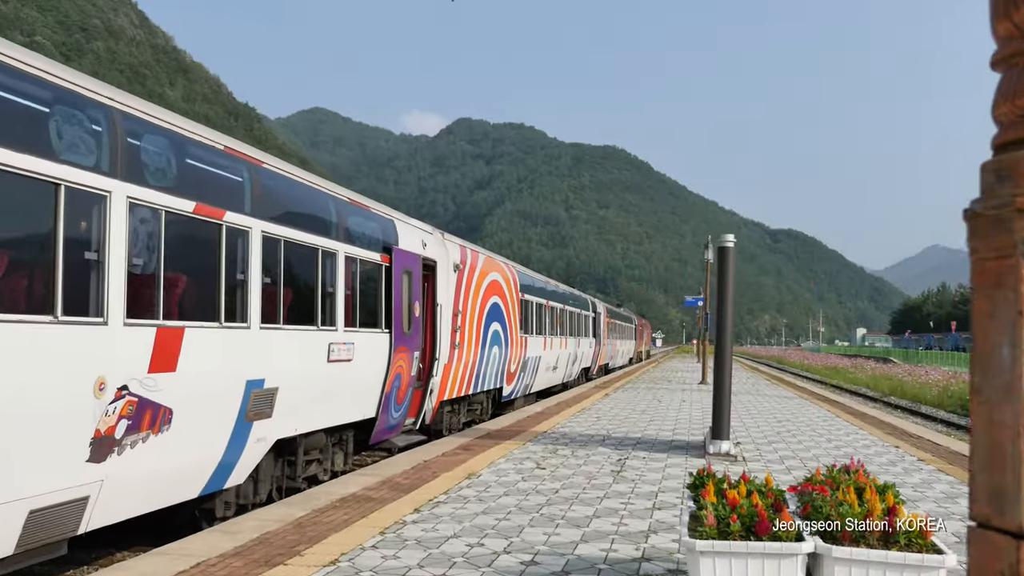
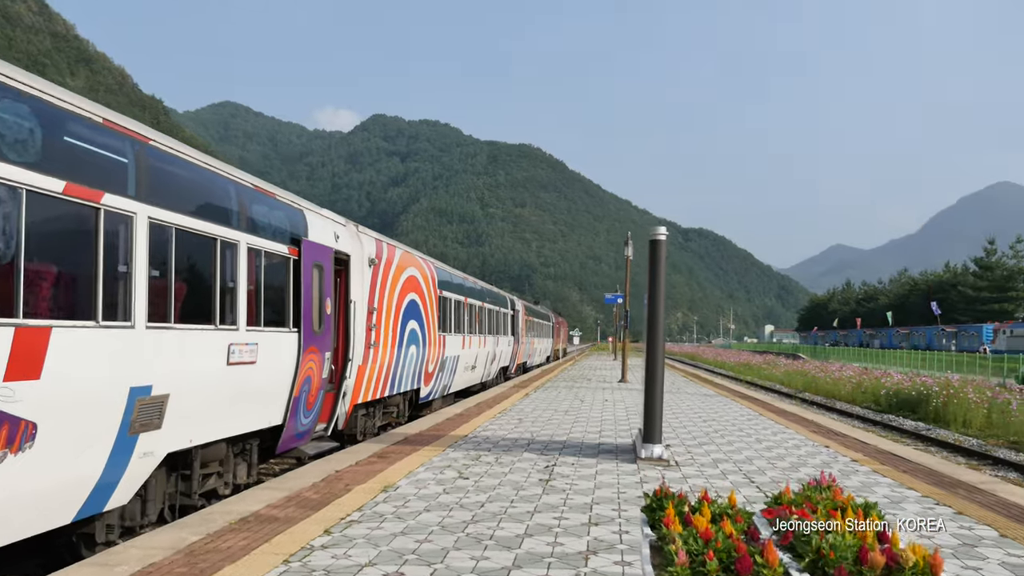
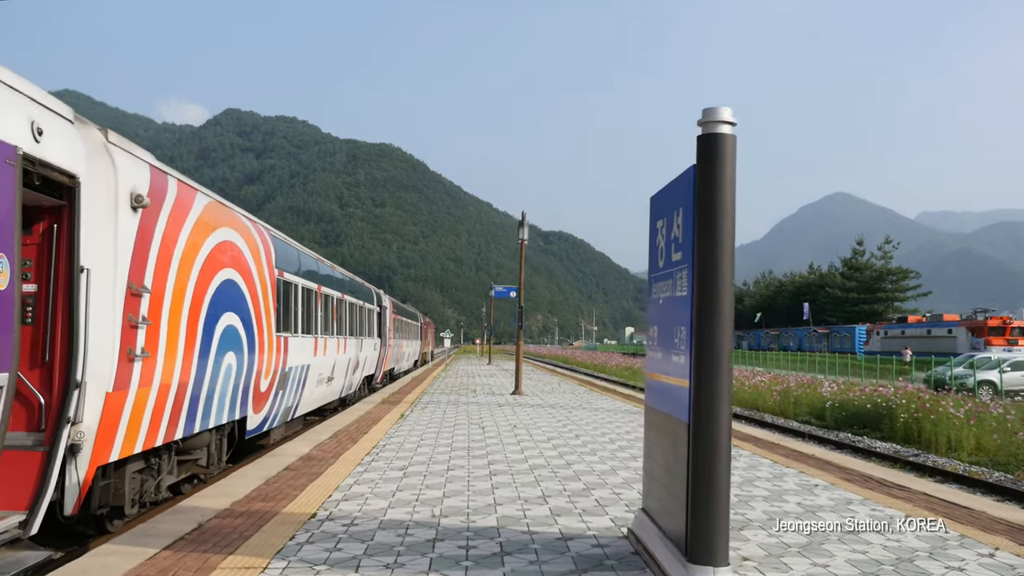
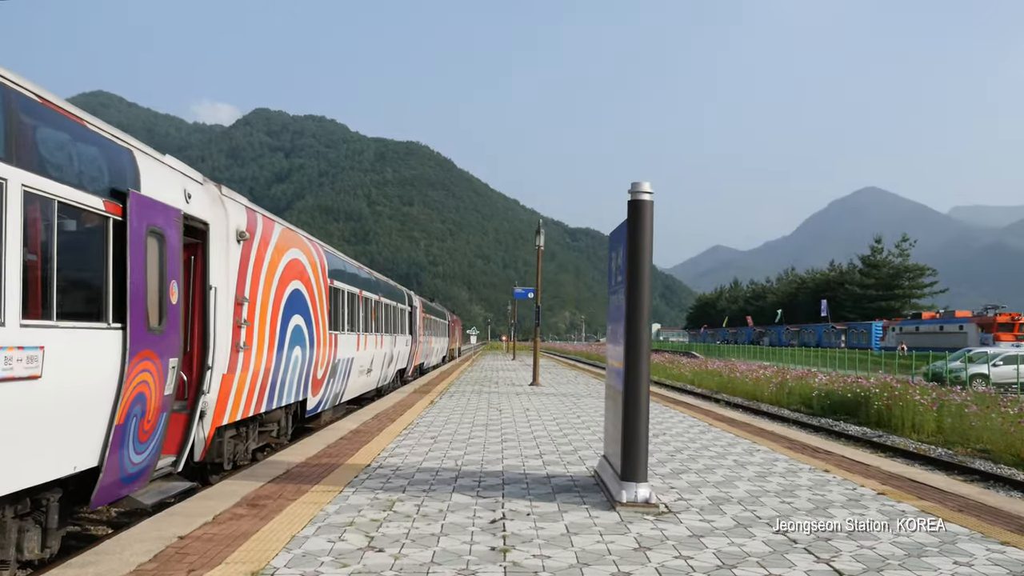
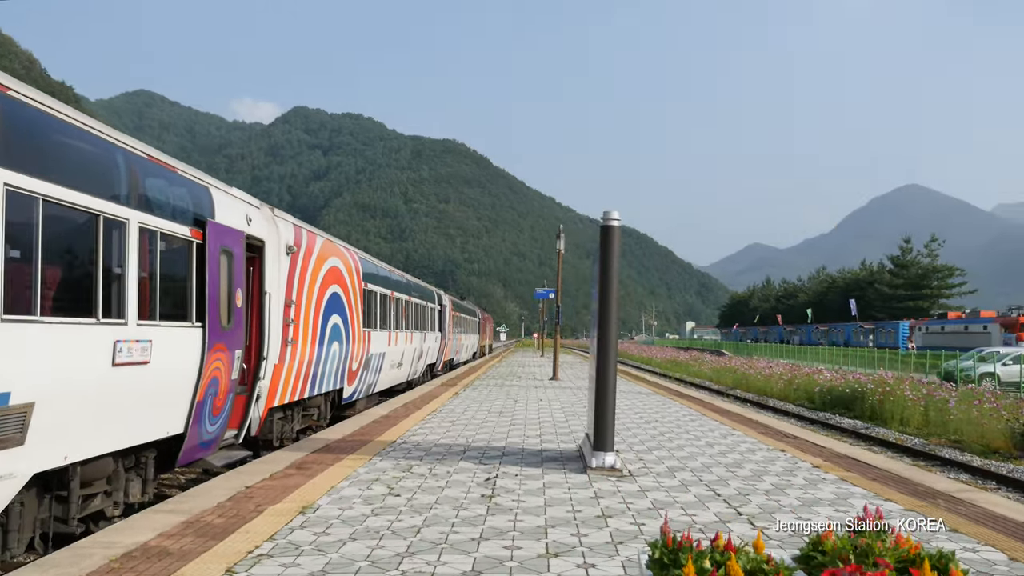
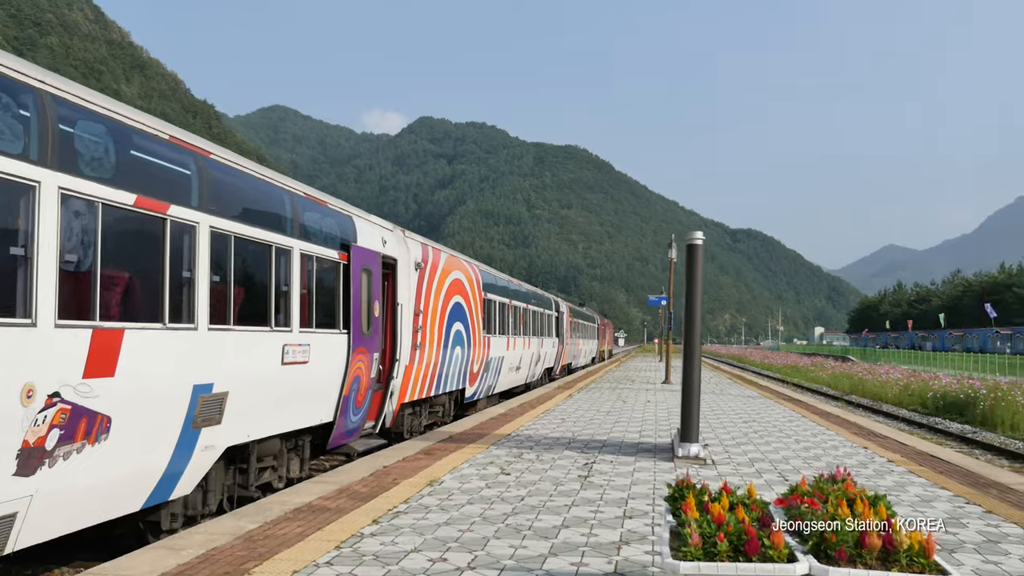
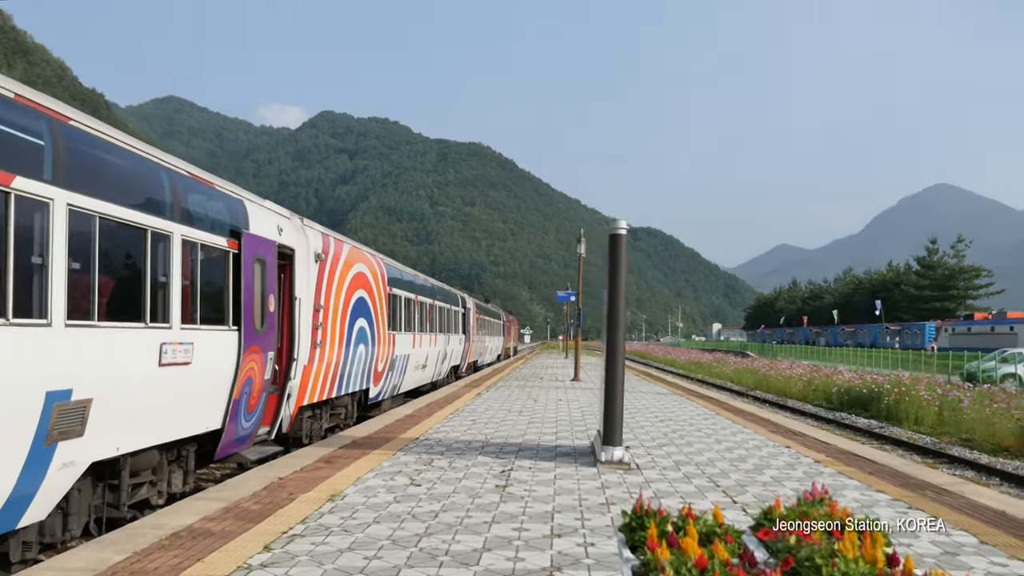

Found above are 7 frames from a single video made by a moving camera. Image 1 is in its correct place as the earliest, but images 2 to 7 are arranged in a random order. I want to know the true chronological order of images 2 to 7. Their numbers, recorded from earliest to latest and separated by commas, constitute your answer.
6, 2, 7, 5, 4, 3
